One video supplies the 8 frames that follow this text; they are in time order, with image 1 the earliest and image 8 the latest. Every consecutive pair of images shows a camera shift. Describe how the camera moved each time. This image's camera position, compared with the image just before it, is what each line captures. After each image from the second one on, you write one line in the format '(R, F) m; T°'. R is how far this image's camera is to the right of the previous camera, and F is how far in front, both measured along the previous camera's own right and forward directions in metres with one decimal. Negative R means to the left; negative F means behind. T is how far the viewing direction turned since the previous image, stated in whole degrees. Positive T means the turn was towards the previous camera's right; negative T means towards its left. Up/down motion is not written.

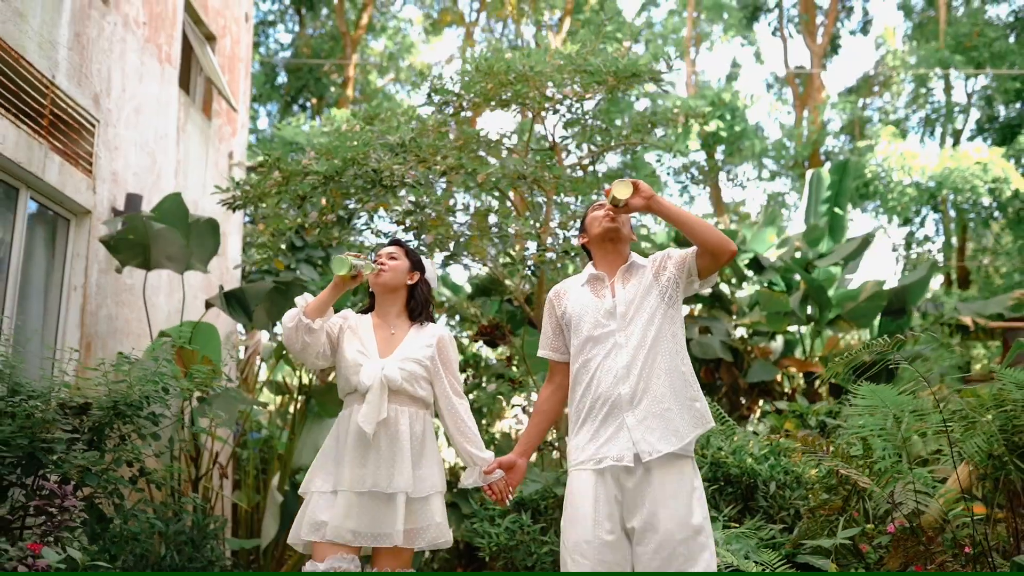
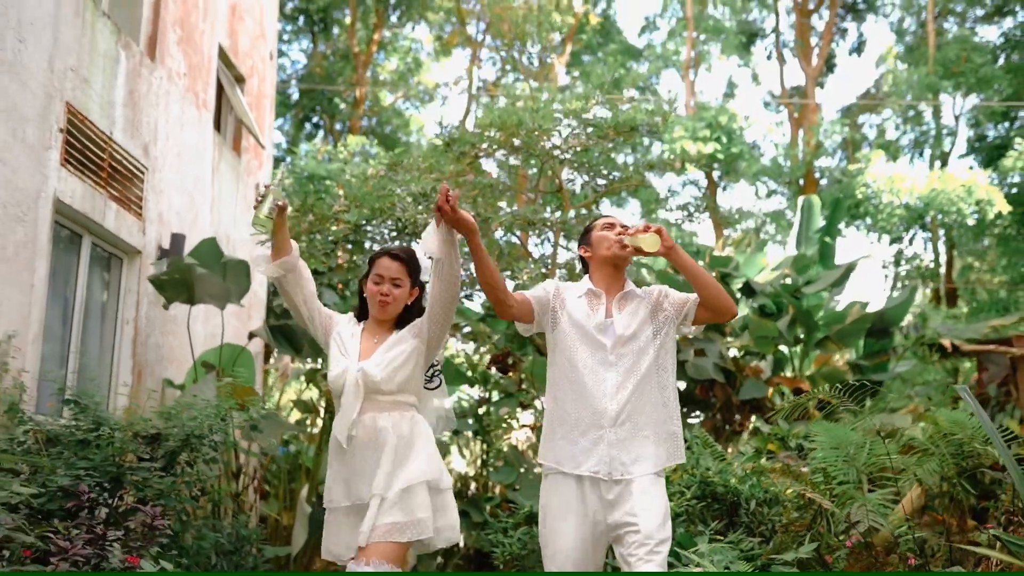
(0.0, -0.6) m; 0°
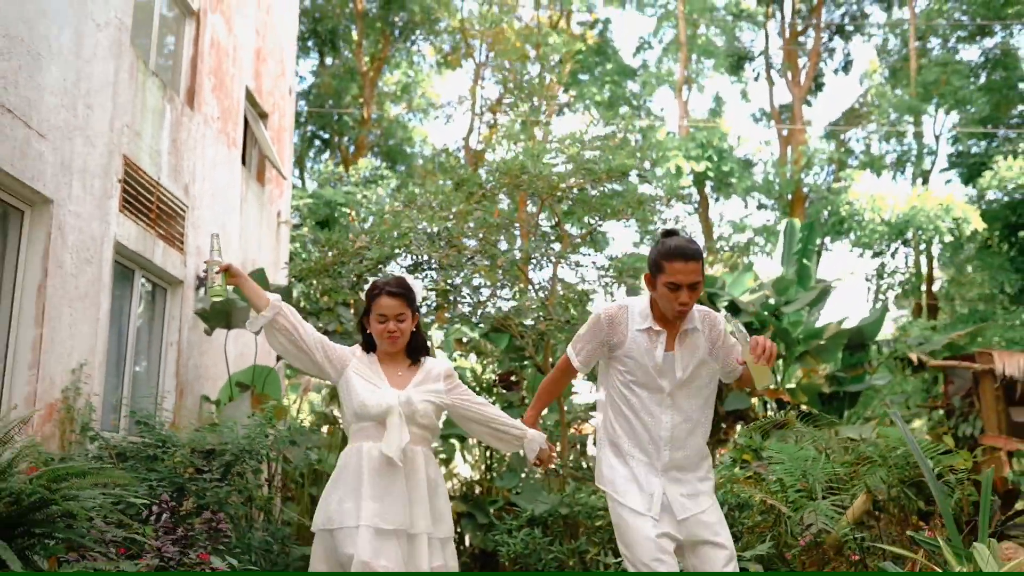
(0.0, -0.7) m; 0°
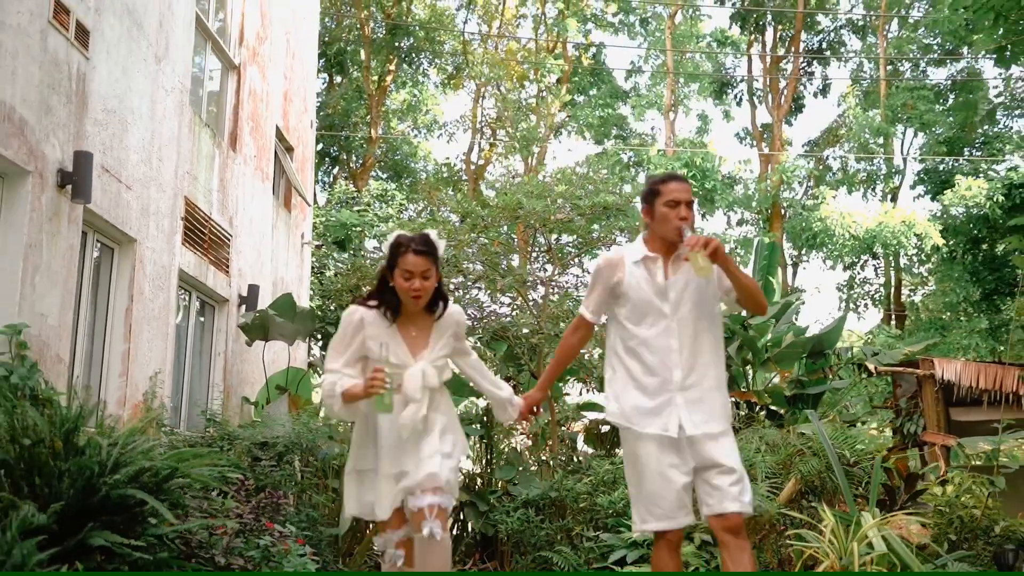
(0.0, -1.2) m; 0°
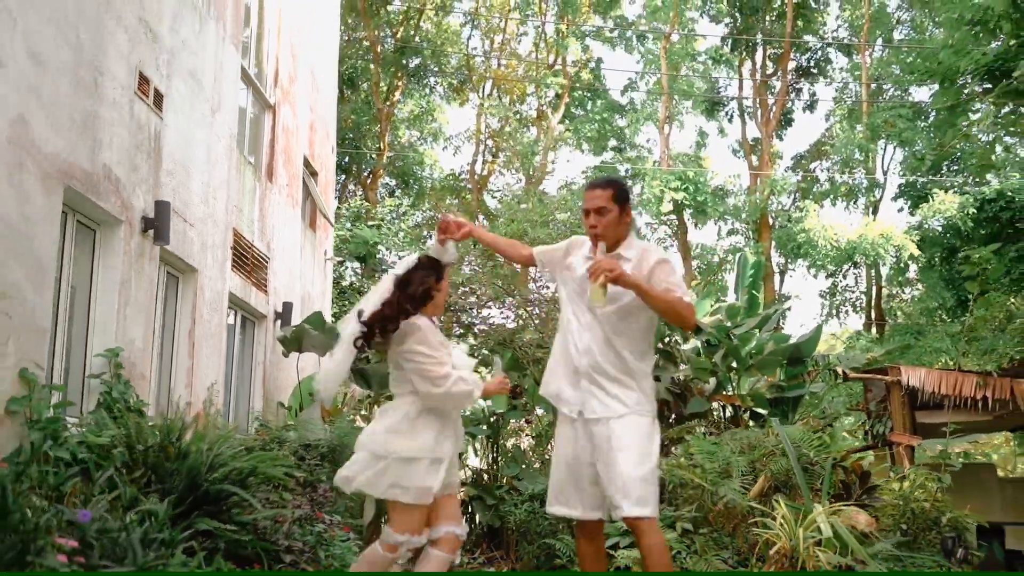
(-0.1, -1.0) m; 0°
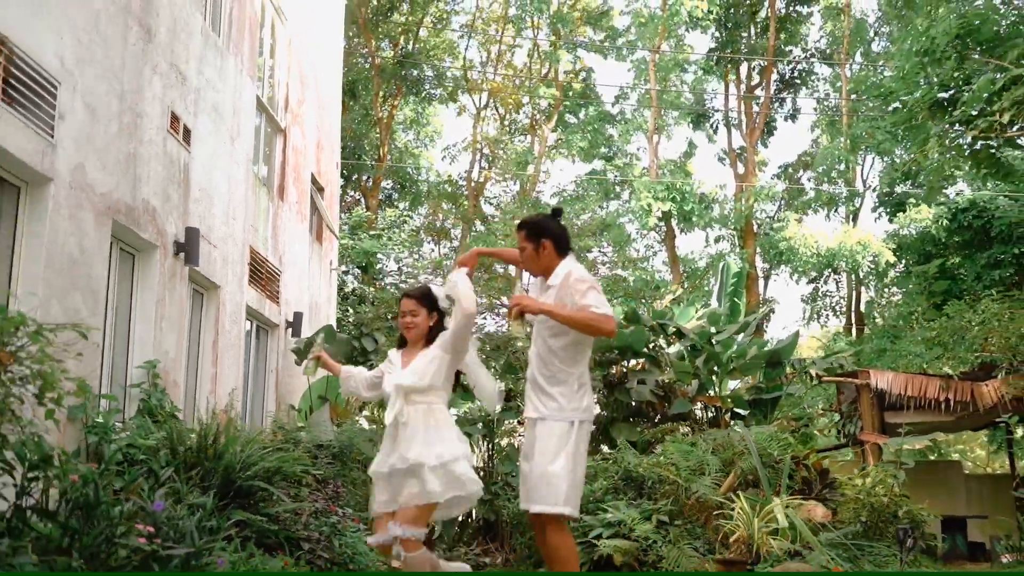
(0.0, -0.8) m; 0°
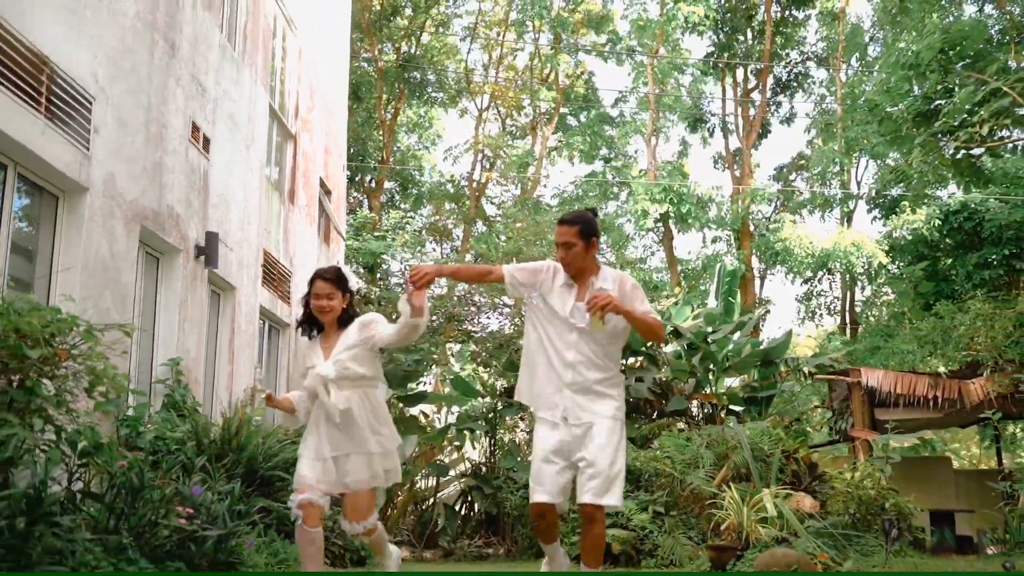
(0.0, -0.4) m; 0°
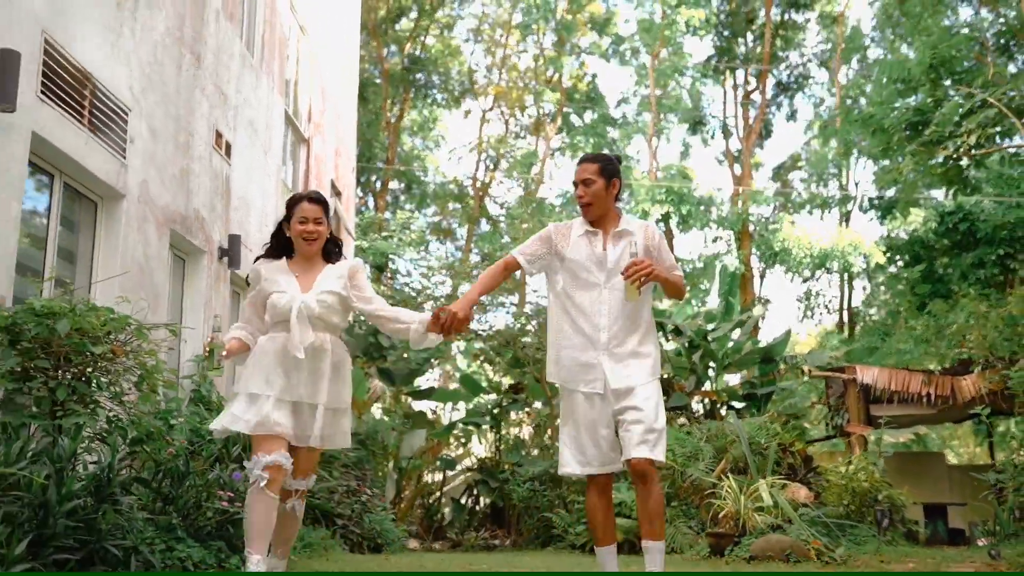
(-0.1, -0.4) m; 0°
